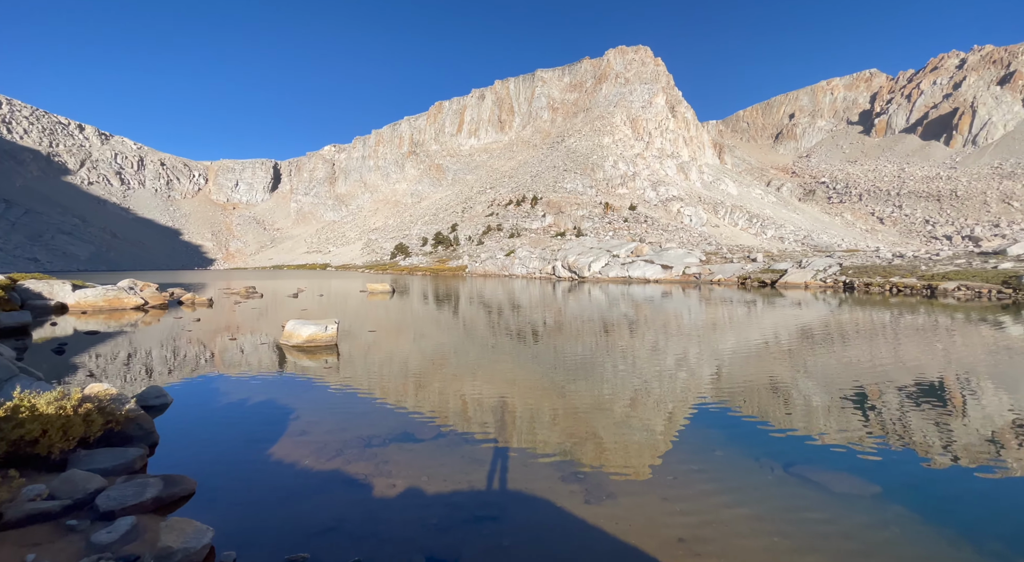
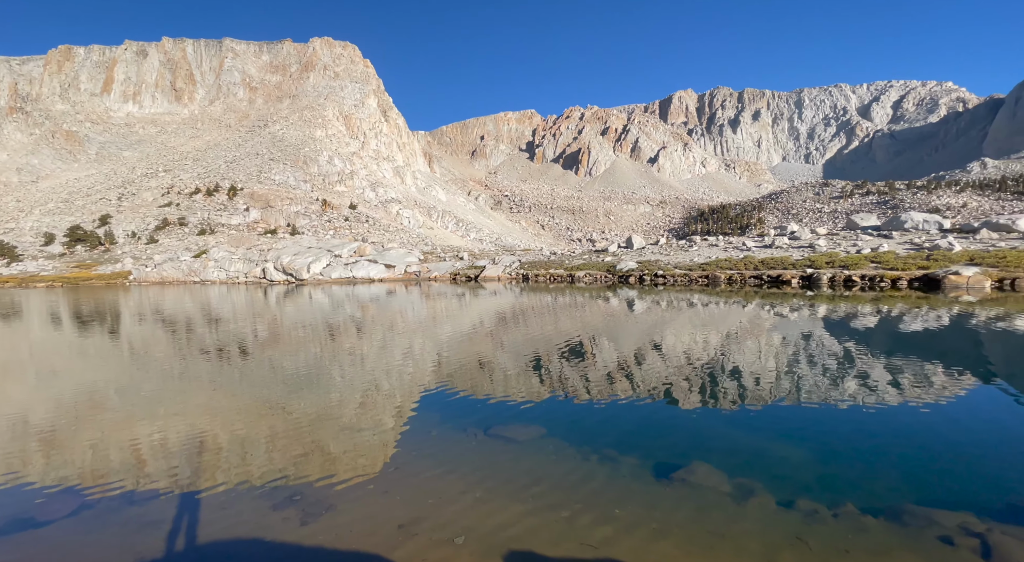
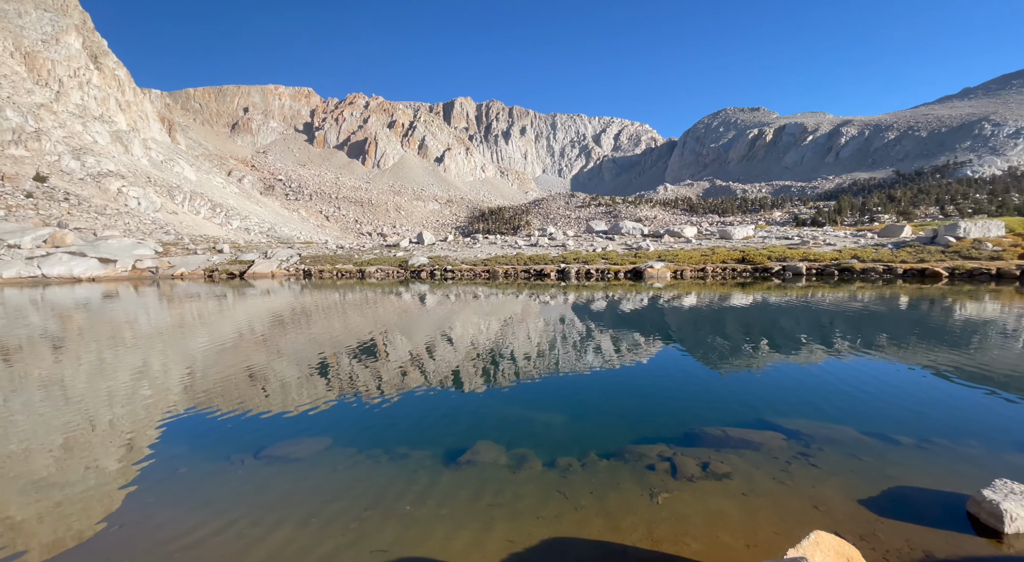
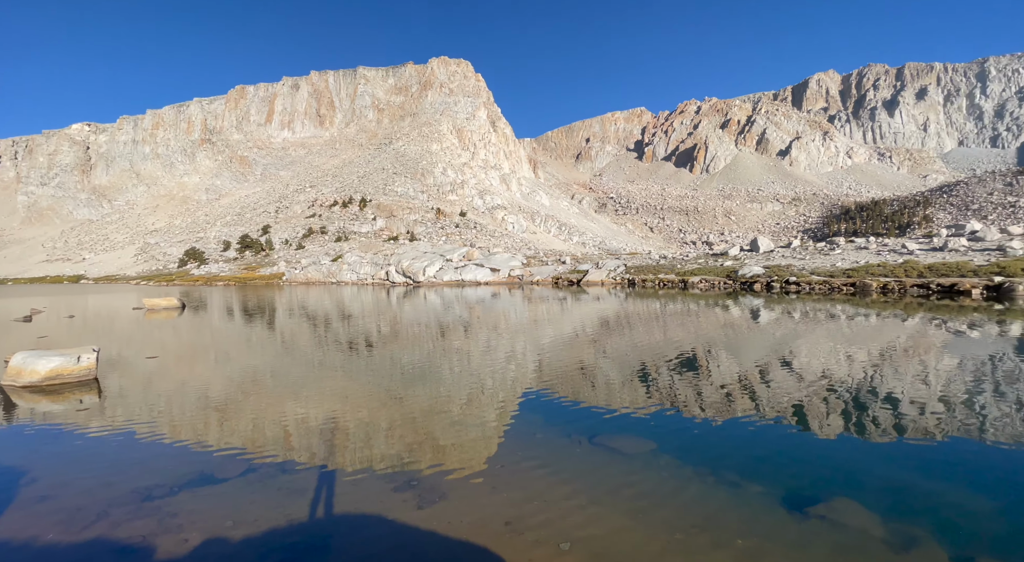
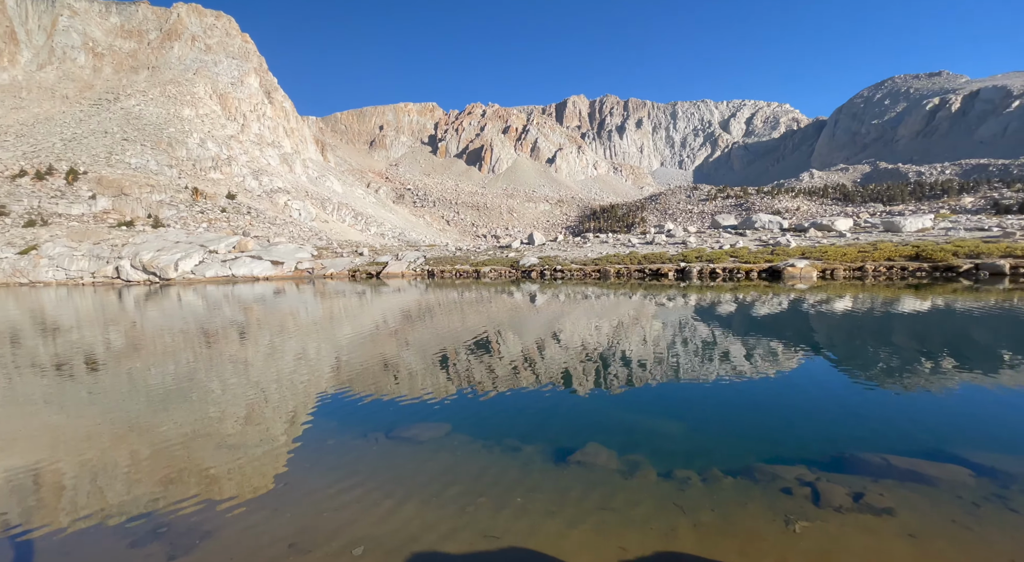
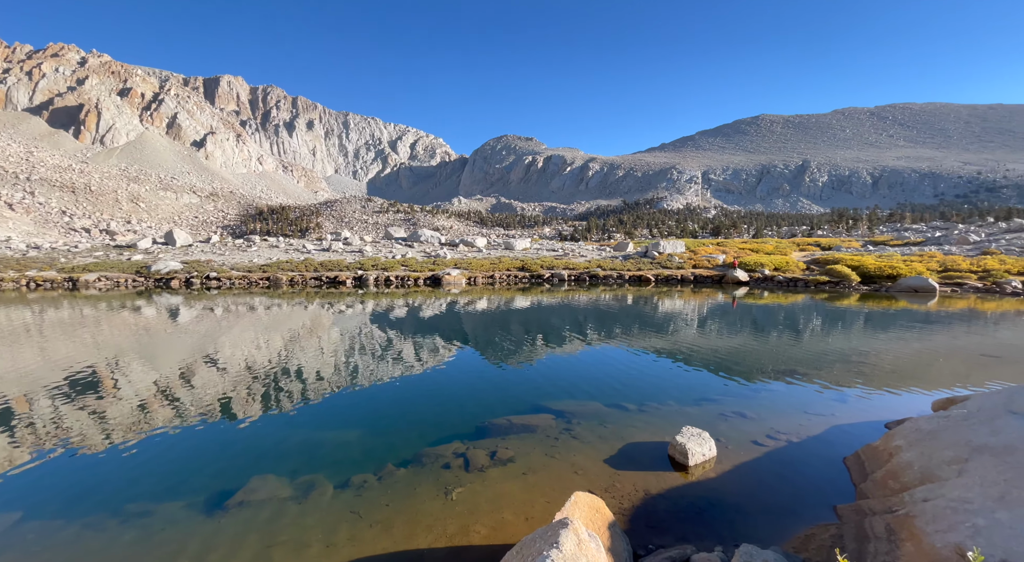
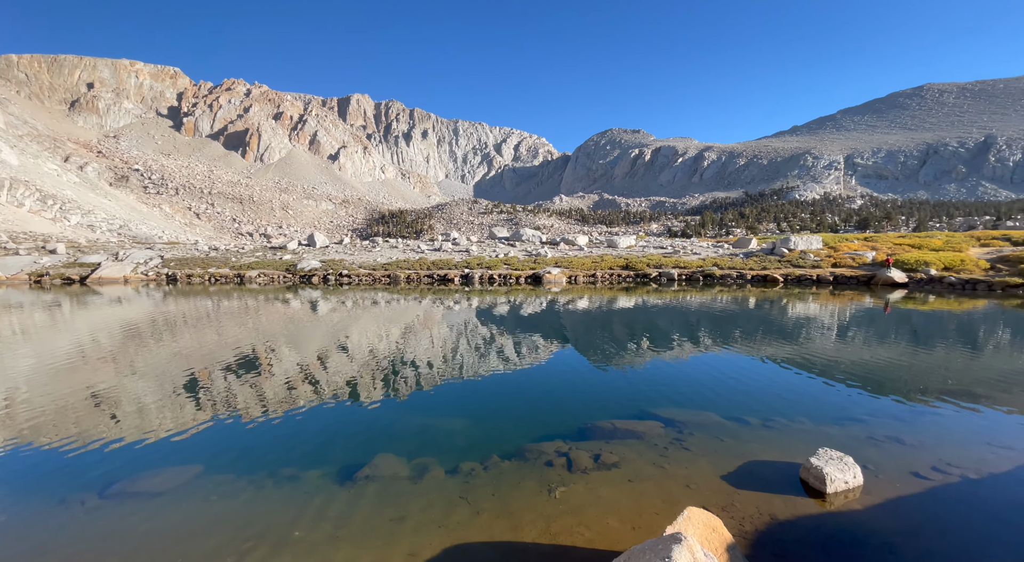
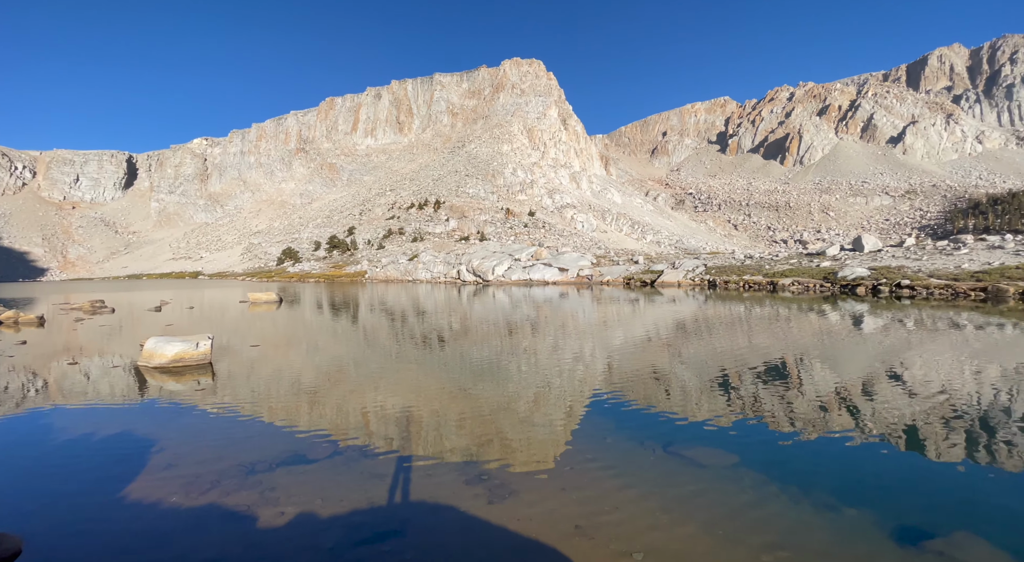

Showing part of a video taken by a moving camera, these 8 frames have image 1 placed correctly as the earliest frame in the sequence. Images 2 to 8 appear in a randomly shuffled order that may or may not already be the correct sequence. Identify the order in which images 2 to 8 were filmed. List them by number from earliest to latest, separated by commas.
8, 4, 2, 5, 3, 7, 6
